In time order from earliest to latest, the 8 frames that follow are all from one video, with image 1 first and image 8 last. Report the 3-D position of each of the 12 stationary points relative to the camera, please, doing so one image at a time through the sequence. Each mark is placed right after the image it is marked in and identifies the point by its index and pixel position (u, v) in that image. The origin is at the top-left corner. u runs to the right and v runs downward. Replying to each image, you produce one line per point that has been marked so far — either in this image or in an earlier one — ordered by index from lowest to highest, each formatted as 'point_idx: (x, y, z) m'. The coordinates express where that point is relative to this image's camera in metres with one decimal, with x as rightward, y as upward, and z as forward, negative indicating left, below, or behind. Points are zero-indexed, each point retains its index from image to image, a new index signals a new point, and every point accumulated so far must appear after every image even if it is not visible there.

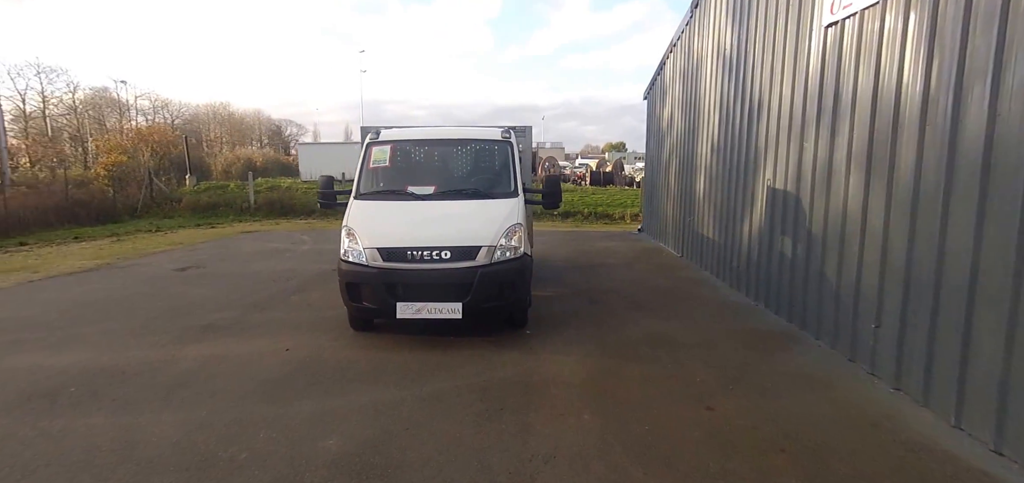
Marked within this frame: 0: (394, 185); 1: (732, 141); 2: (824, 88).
0: (-1.4, +0.7, +5.9) m
1: (+3.7, +1.8, +9.2) m
2: (+3.4, +1.6, +5.9) m
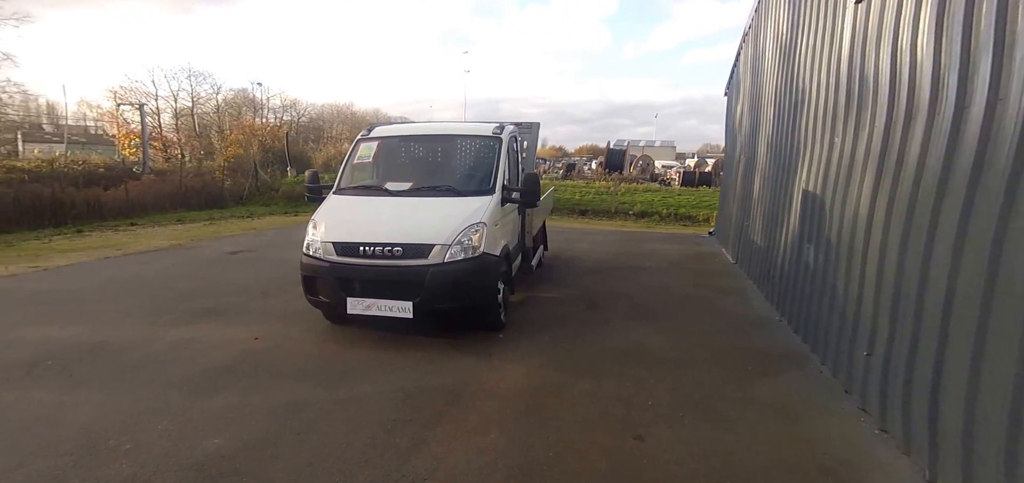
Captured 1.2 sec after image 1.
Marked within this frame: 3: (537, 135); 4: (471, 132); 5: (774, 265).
0: (-1.6, +0.8, +5.8) m
1: (+4.1, +1.6, +8.2) m
2: (+3.2, +1.5, +5.0) m
3: (+0.2, +1.5, +7.0) m
4: (-0.6, +1.4, +6.2) m
5: (+3.8, -0.3, +7.7) m
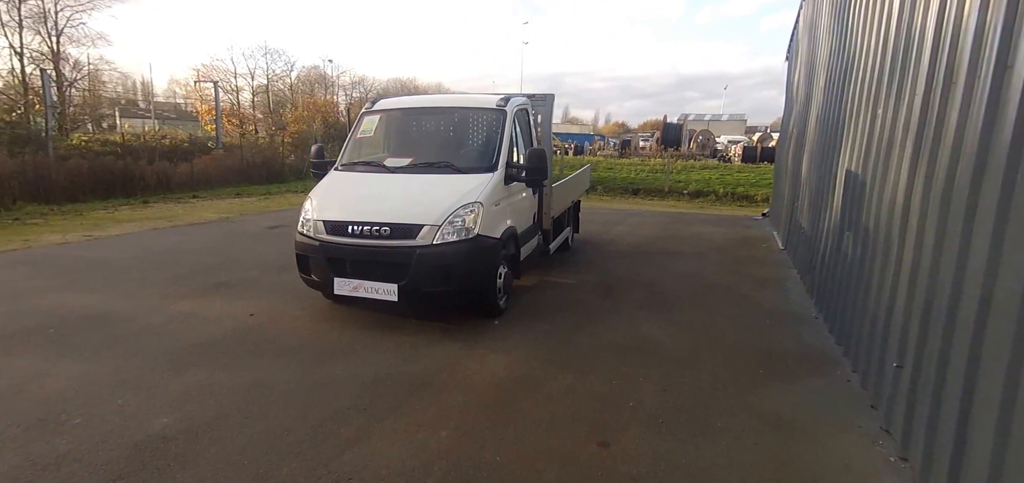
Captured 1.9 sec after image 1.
0: (-1.5, +1.0, +5.7) m
1: (+4.4, +1.8, +7.3) m
2: (+3.1, +1.5, +4.3) m
3: (+0.4, +1.8, +6.6) m
4: (-0.5, +1.6, +5.9) m
5: (+4.0, -0.2, +6.9) m
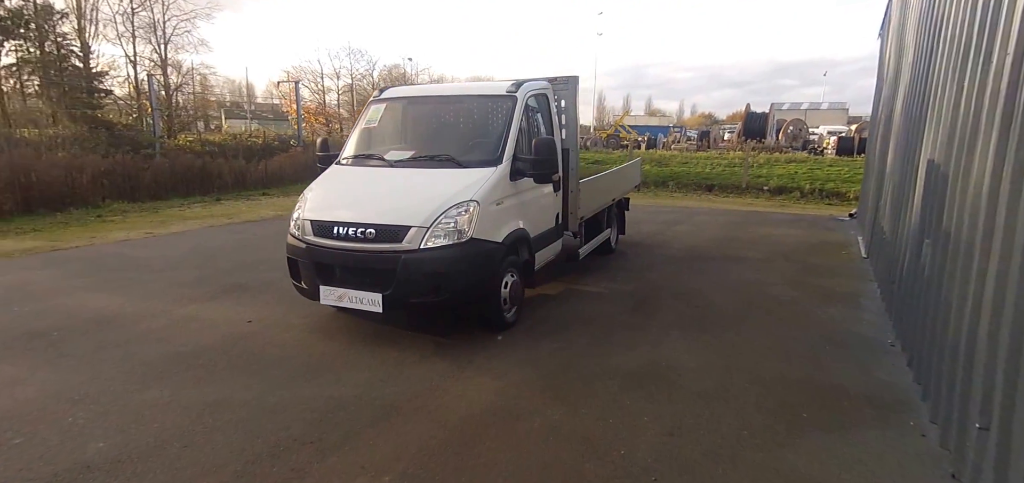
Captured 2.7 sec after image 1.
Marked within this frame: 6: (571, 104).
0: (-1.4, +1.0, +5.4) m
1: (+4.7, +1.7, +6.2) m
2: (+3.1, +1.4, +3.3) m
3: (+0.7, +1.7, +6.0) m
4: (-0.3, +1.6, +5.4) m
5: (+4.3, -0.3, +5.9) m
6: (+0.6, +1.6, +6.0) m
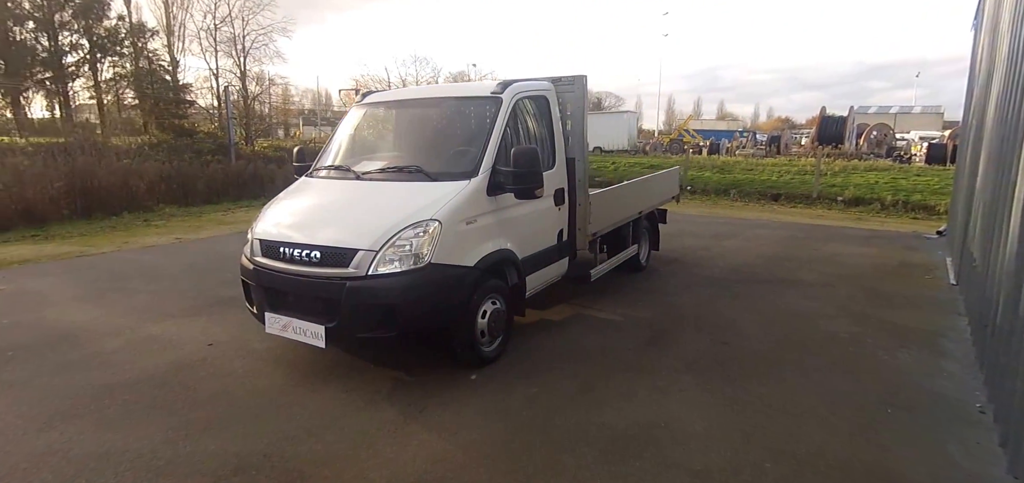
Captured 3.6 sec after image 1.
0: (-1.4, +0.8, +4.8) m
1: (+4.7, +1.4, +4.9) m
2: (+2.7, +1.2, +2.3) m
3: (+0.7, +1.5, +5.2) m
4: (-0.4, +1.4, +4.8) m
5: (+4.2, -0.6, +4.7) m
6: (+0.7, +1.4, +5.2) m
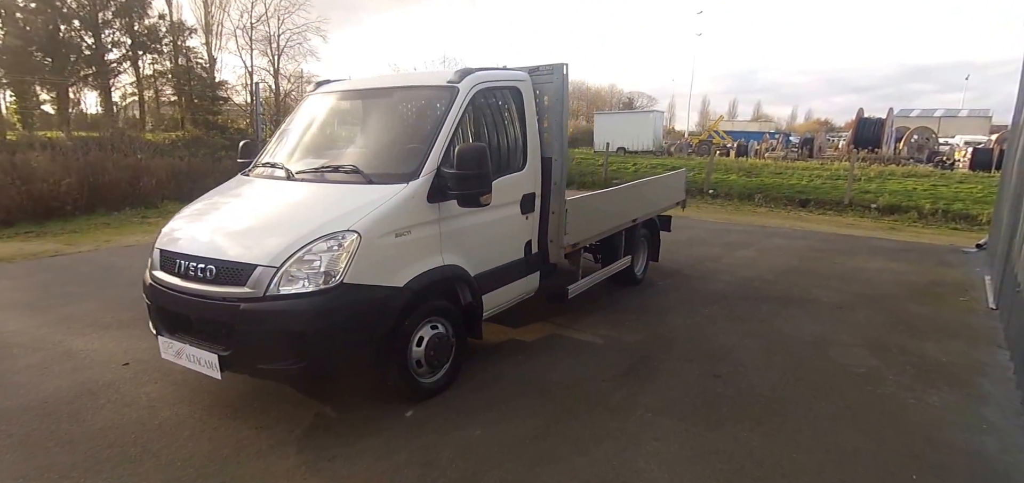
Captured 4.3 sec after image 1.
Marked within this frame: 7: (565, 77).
0: (-1.7, +0.7, +4.3) m
1: (+4.4, +1.2, +4.1) m
2: (+2.3, +1.0, +1.6) m
3: (+0.4, +1.4, +4.6) m
4: (-0.7, +1.3, +4.2) m
5: (+3.8, -0.7, +3.9) m
6: (+0.4, +1.3, +4.6) m
7: (+0.4, +1.4, +4.5) m
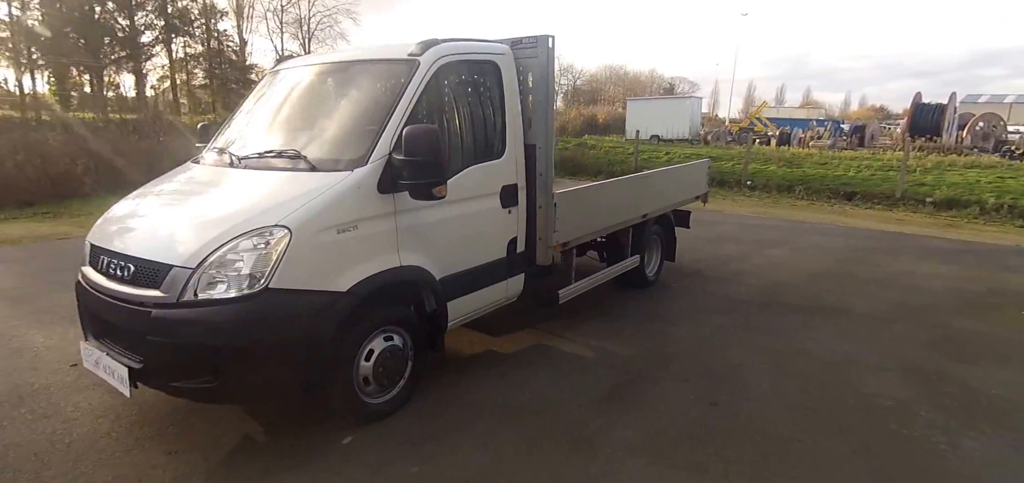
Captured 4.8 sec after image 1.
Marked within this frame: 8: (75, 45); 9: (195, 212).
0: (-1.9, +0.7, +3.9) m
1: (+4.2, +1.1, +3.3) m
2: (+1.9, +0.9, +0.9) m
3: (+0.3, +1.4, +4.0) m
4: (-0.9, +1.3, +3.7) m
5: (+3.6, -0.8, +3.1) m
6: (+0.2, +1.2, +4.1) m
7: (+0.3, +1.4, +4.0) m
8: (-16.8, +7.5, +20.3) m
9: (-1.8, +0.1, +2.9) m
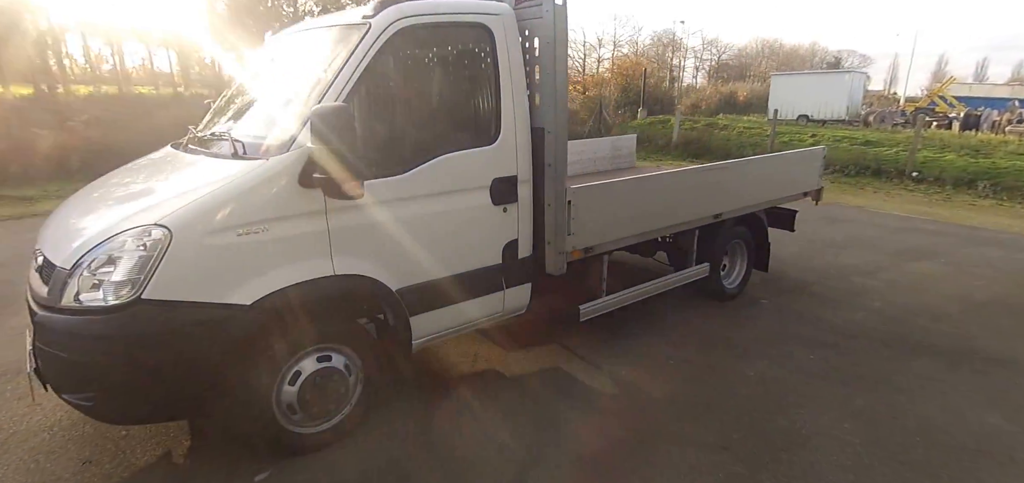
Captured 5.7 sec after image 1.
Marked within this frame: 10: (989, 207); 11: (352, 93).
0: (-1.9, +0.8, +3.6) m
1: (+4.0, +0.8, +1.5) m
2: (+1.2, +0.7, -0.3) m
3: (+0.3, +1.3, +3.2) m
4: (-0.9, +1.3, +3.1) m
5: (+3.2, -1.1, +1.6) m
6: (+0.3, +1.2, +3.2) m
7: (+0.3, +1.3, +3.1) m
8: (-12.0, +9.1, +22.6) m
9: (-2.0, +0.2, +2.6) m
10: (+11.8, +0.9, +13.3) m
11: (-0.7, +0.8, +2.7) m
